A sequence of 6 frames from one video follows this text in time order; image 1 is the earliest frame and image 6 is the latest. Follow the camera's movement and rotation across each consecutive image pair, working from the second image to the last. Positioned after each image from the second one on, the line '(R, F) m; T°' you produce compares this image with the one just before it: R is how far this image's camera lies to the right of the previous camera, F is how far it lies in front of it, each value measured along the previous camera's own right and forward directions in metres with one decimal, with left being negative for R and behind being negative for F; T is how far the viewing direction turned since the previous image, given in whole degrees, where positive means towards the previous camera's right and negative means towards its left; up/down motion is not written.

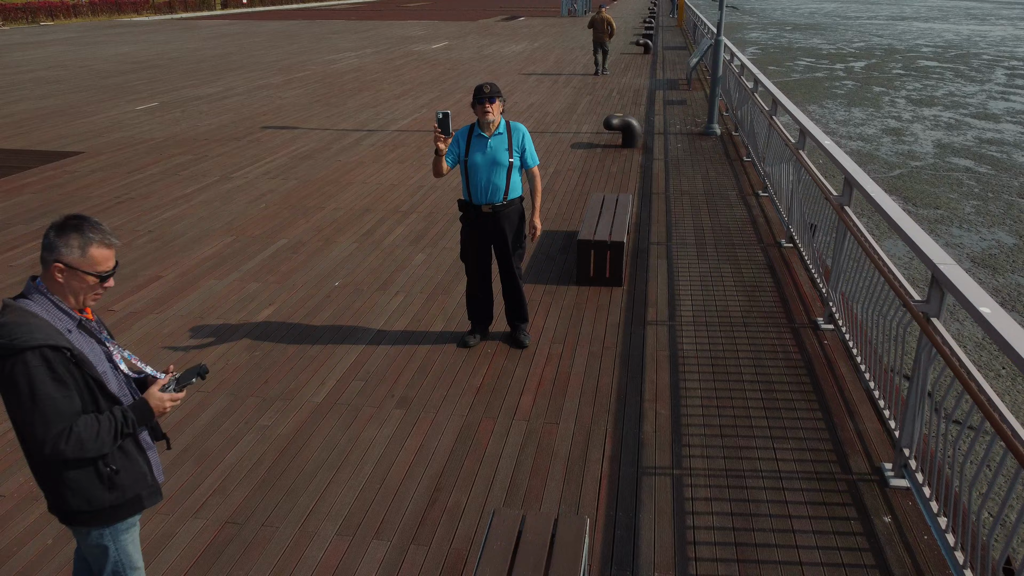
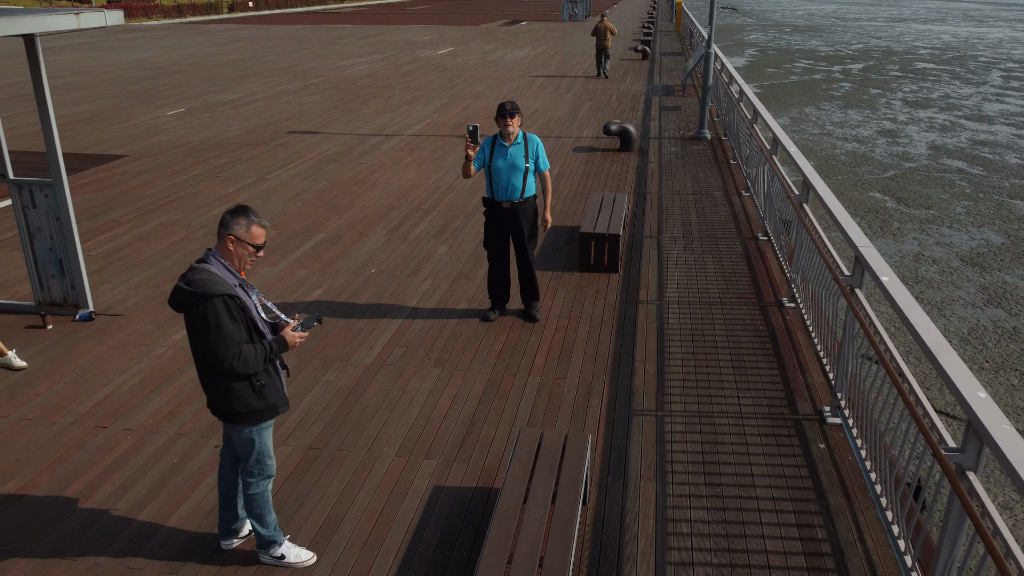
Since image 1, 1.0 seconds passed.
(-0.1, -0.9) m; 0°
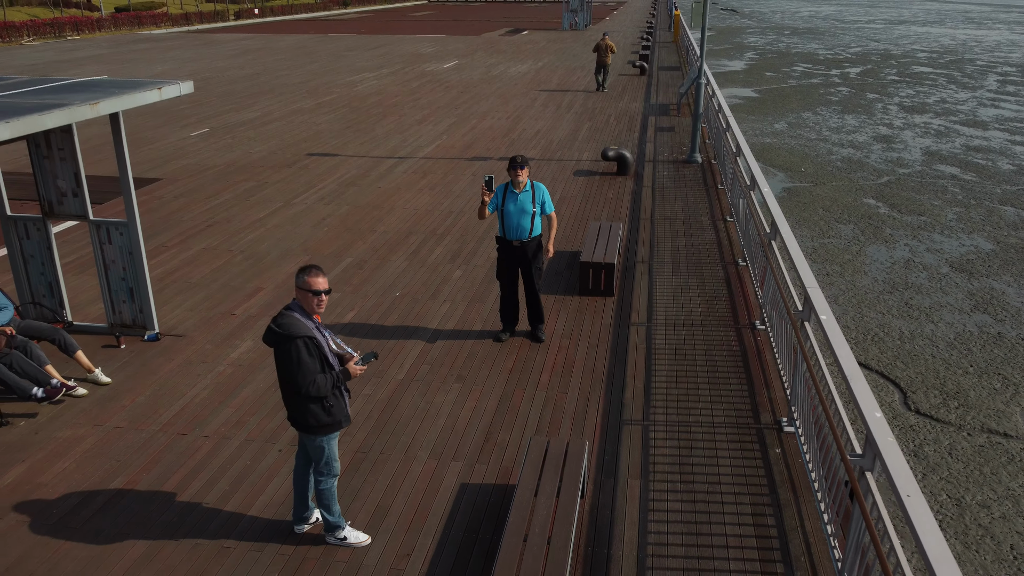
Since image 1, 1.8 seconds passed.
(0.0, -0.8) m; 0°
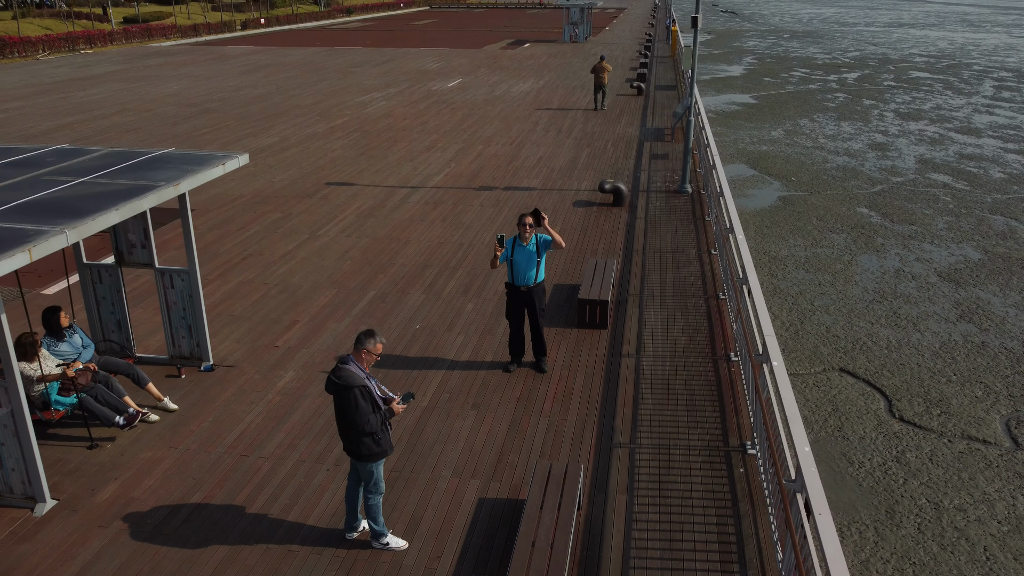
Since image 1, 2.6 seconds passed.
(0.0, -1.0) m; 0°
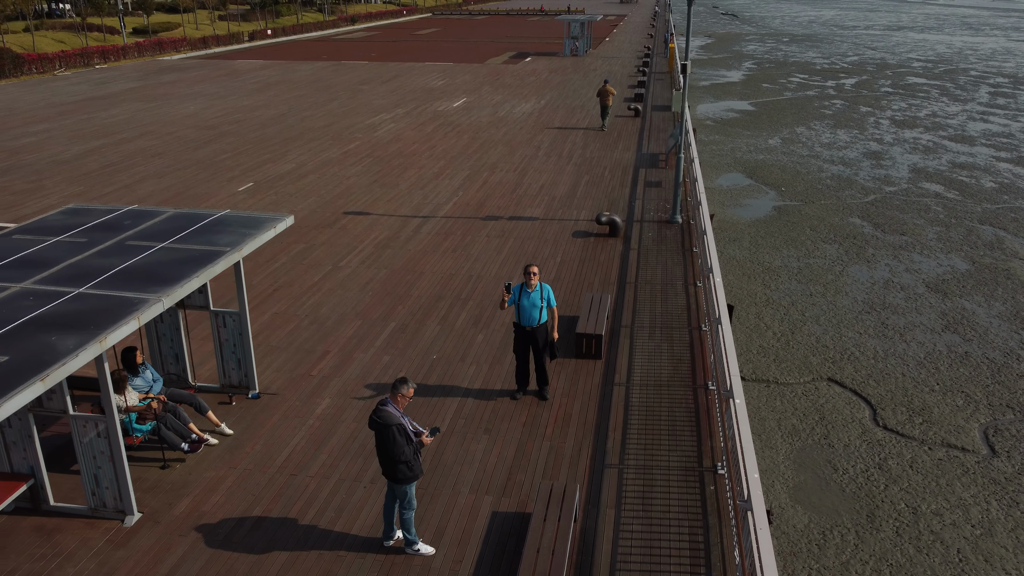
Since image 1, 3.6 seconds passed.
(0.0, -1.1) m; 0°
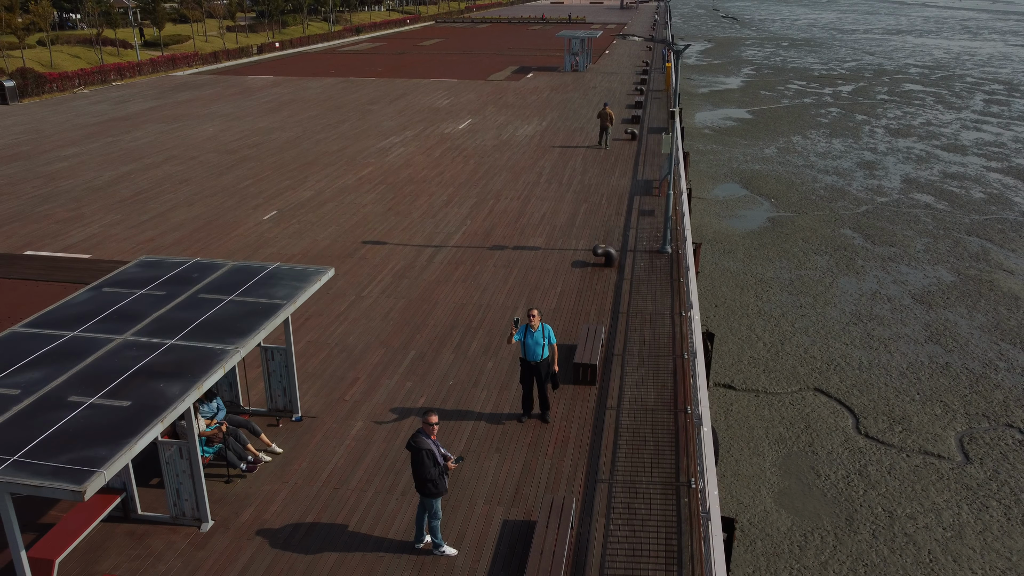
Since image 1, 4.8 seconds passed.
(0.0, -1.4) m; 0°
